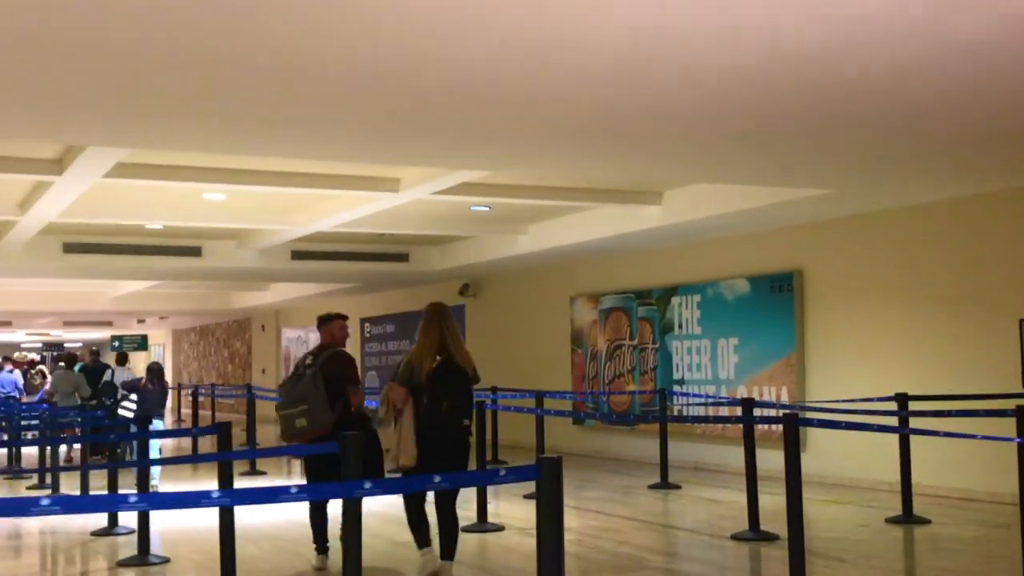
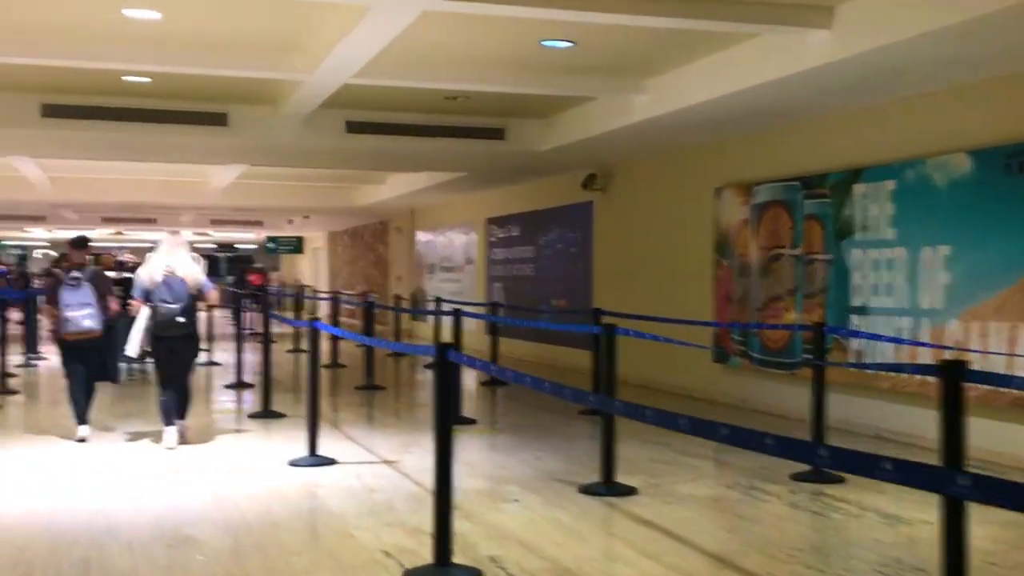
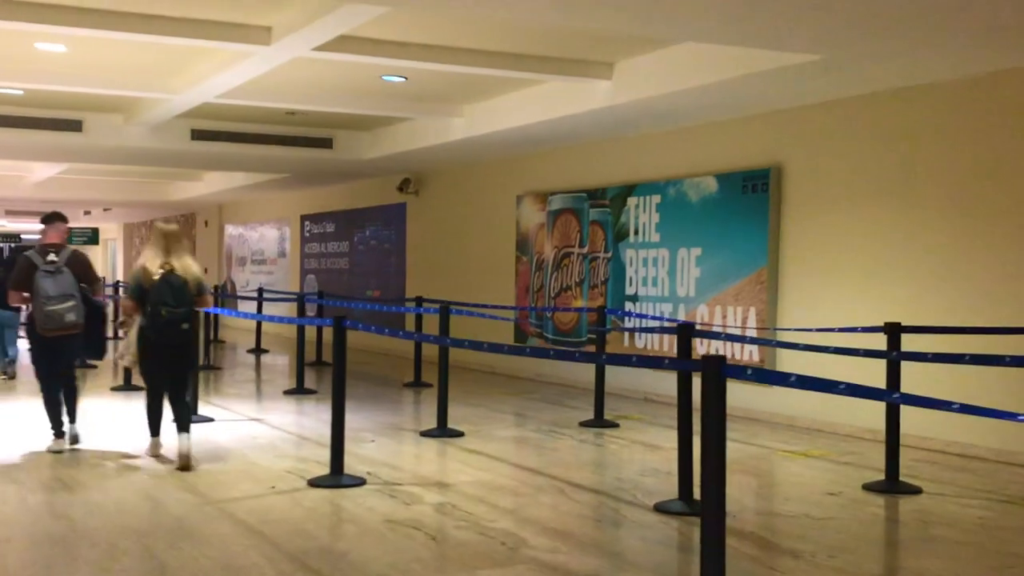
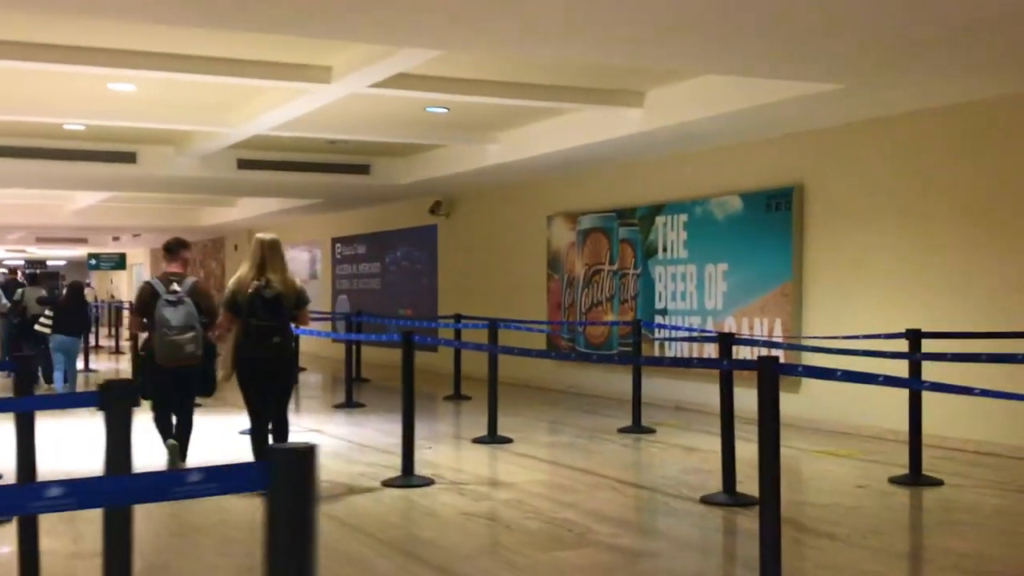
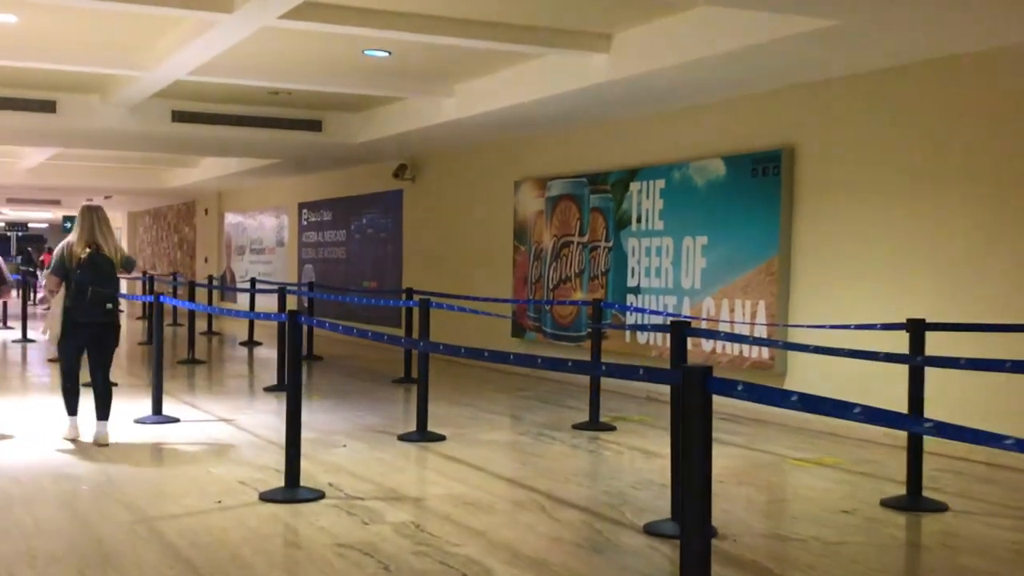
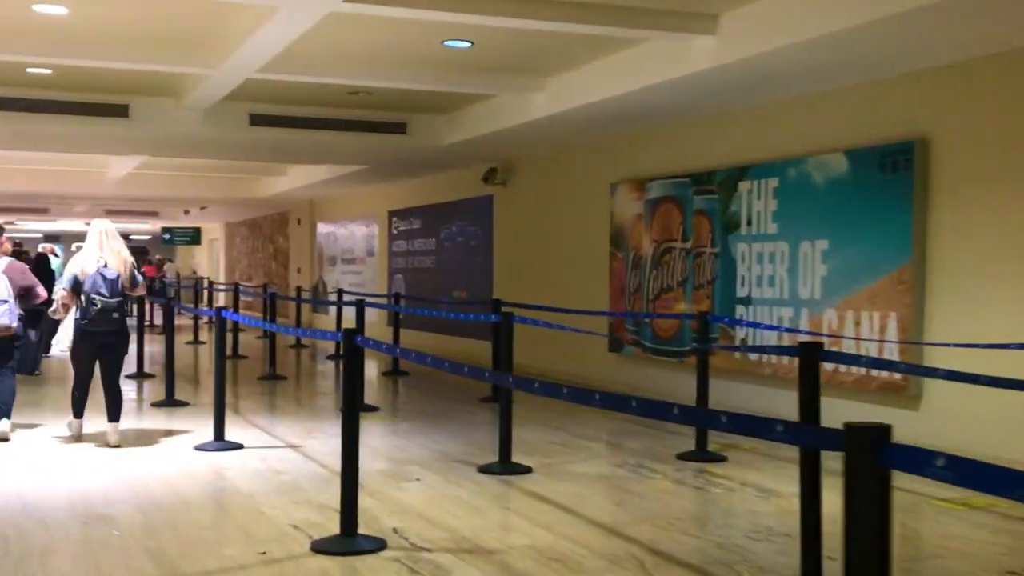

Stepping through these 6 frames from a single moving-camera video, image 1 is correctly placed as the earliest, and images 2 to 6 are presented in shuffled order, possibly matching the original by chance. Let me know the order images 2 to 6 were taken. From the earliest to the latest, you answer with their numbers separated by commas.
4, 3, 5, 6, 2
